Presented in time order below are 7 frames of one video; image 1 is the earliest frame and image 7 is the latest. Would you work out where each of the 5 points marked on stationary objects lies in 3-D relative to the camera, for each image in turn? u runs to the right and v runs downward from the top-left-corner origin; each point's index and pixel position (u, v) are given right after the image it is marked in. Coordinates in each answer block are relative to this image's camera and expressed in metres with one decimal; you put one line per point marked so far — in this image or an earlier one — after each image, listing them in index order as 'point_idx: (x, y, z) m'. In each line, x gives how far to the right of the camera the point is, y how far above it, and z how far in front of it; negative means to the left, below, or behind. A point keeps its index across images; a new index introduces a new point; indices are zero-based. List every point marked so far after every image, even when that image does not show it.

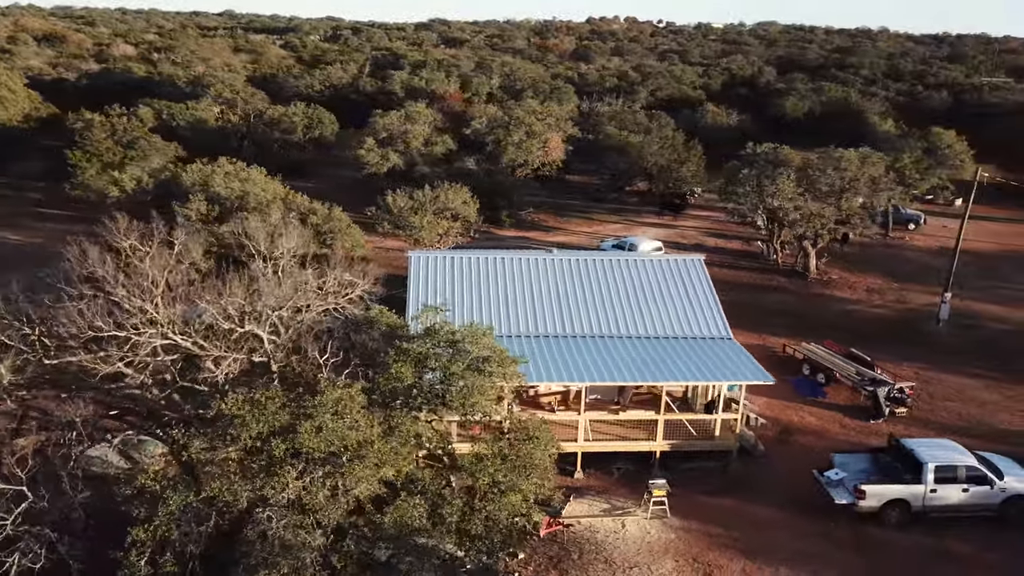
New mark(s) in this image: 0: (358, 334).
0: (-2.2, -0.7, +11.5) m
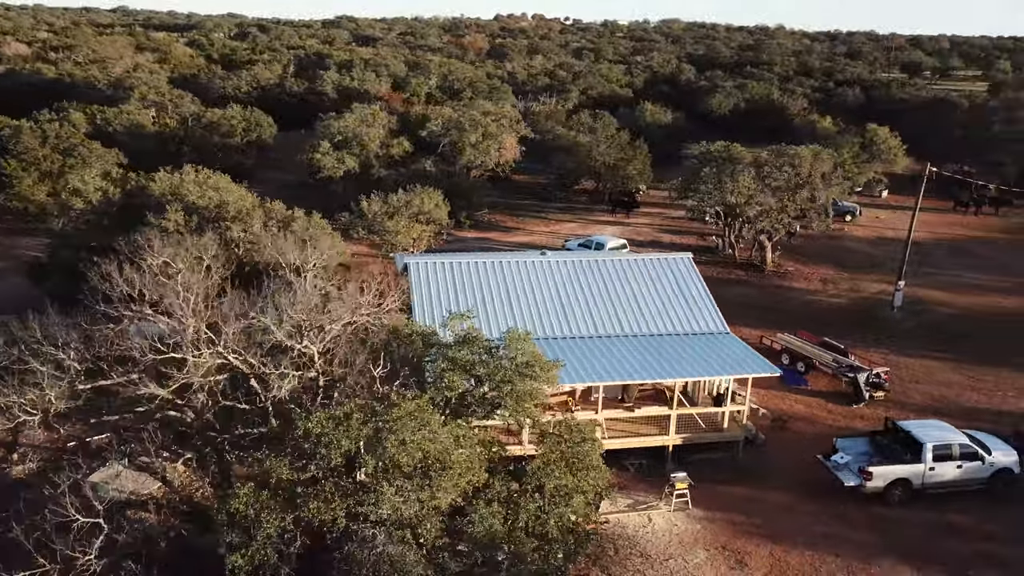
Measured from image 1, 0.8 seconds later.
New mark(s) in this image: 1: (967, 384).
0: (-1.7, -0.8, +11.5) m
1: (+10.5, -2.2, +18.7) m
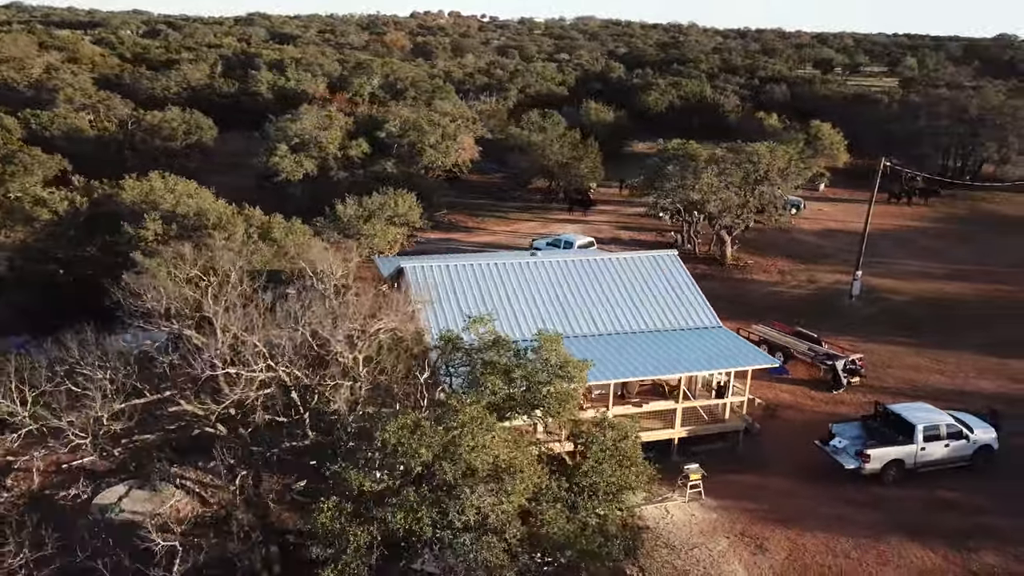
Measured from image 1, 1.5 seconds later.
0: (-1.2, -0.9, +11.5) m
1: (+10.2, -1.9, +19.8) m
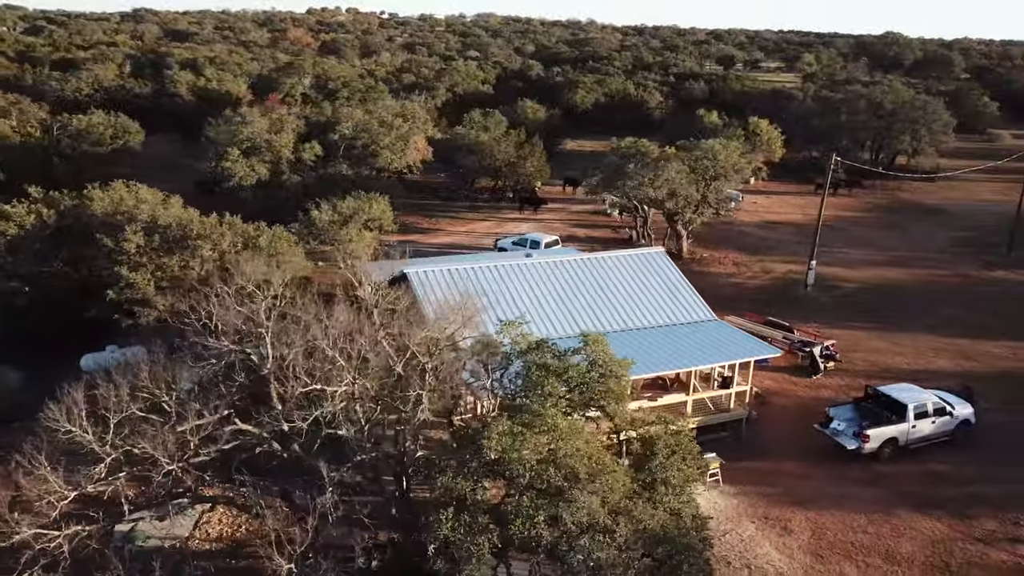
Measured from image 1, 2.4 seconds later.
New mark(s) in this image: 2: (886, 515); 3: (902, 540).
0: (-0.5, -1.0, +11.5) m
1: (+9.9, -1.6, +21.1) m
2: (+6.4, -3.9, +13.9) m
3: (+6.3, -4.1, +13.2) m
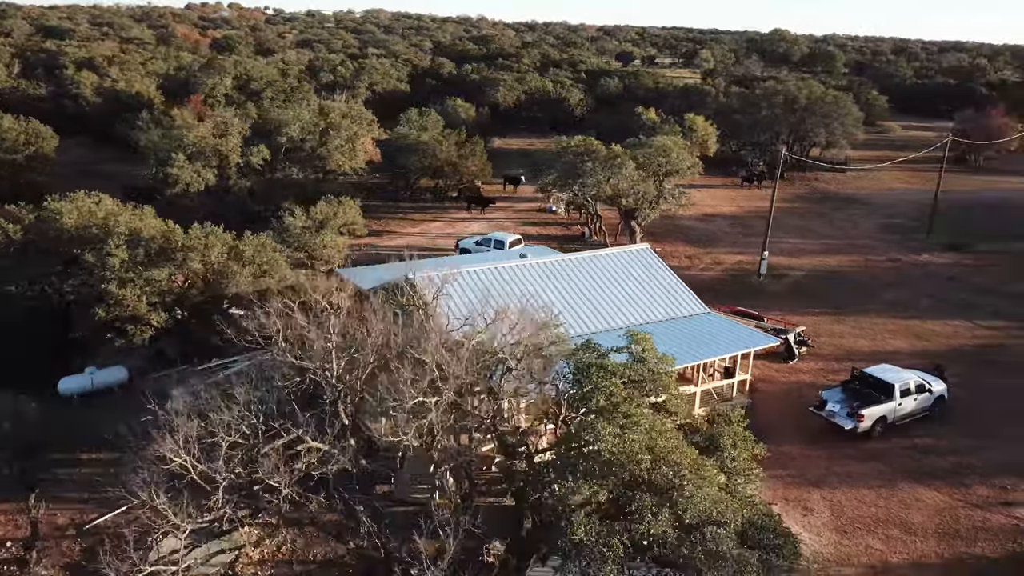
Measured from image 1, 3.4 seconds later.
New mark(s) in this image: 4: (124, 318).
0: (+0.2, -1.0, +11.6) m
1: (+9.4, -1.2, +22.4) m
2: (+6.9, -3.7, +14.8) m
3: (+6.9, -3.9, +14.1) m
4: (-7.4, -0.6, +15.5) m
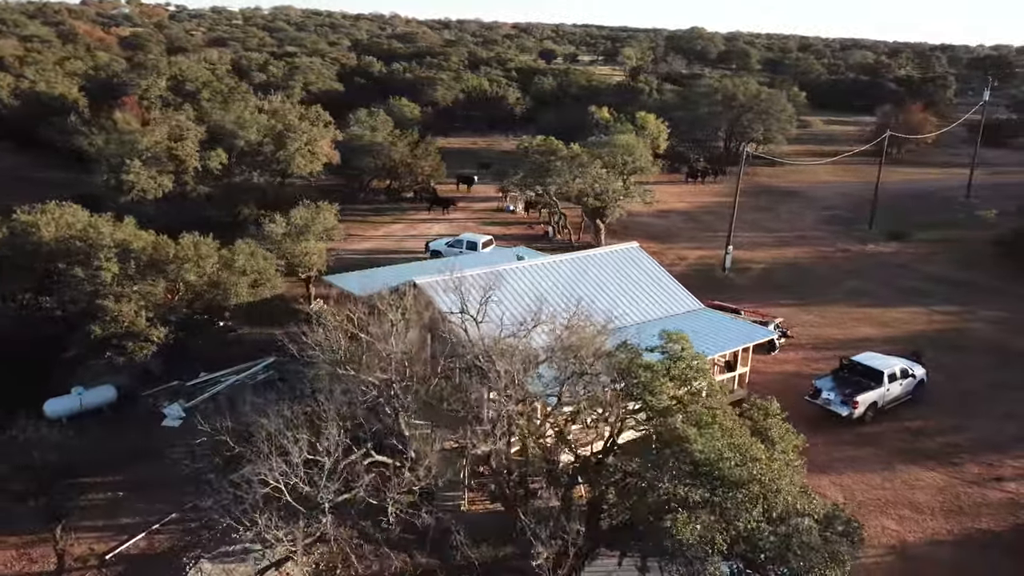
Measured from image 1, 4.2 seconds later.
0: (+0.8, -1.1, +11.6) m
1: (+8.9, -0.9, +23.3) m
2: (+7.3, -3.5, +15.5) m
3: (+7.4, -3.7, +14.8) m
4: (-7.1, -0.9, +14.8) m
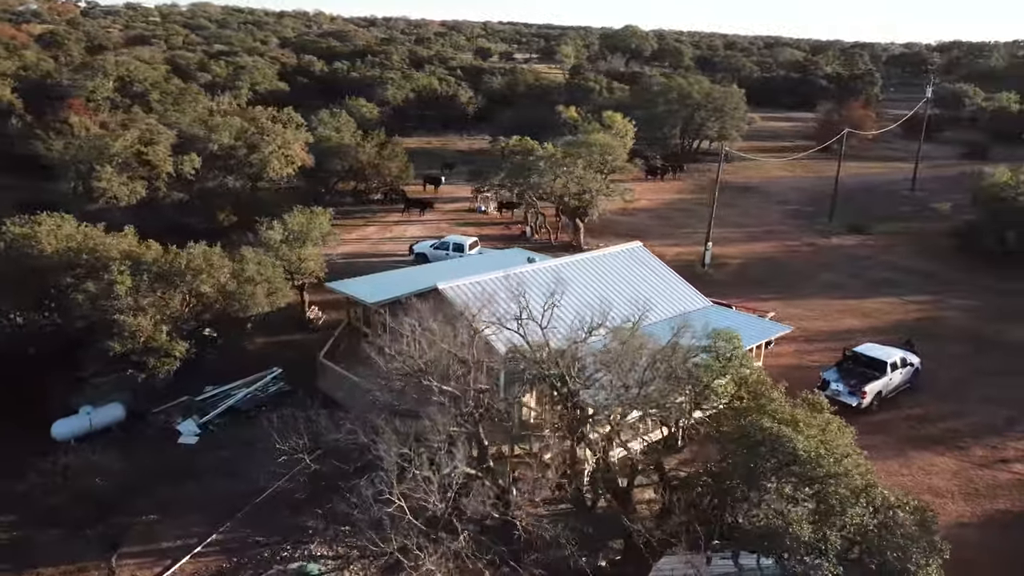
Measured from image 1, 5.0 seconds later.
0: (+1.7, -1.1, +11.7) m
1: (+8.8, -0.8, +24.0) m
2: (+7.8, -3.4, +16.1) m
3: (+8.0, -3.6, +15.4) m
4: (-6.5, -1.1, +14.1) m
